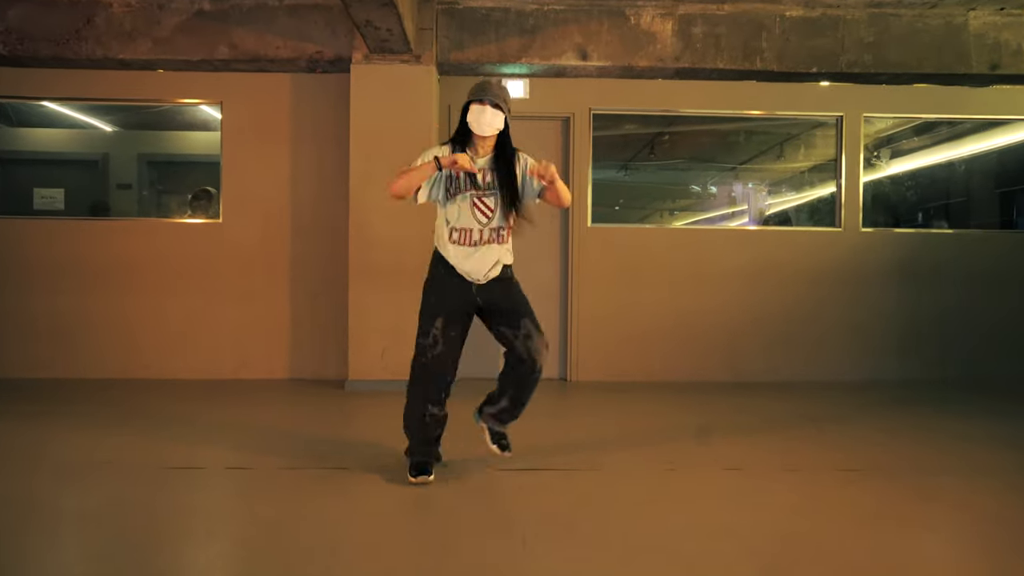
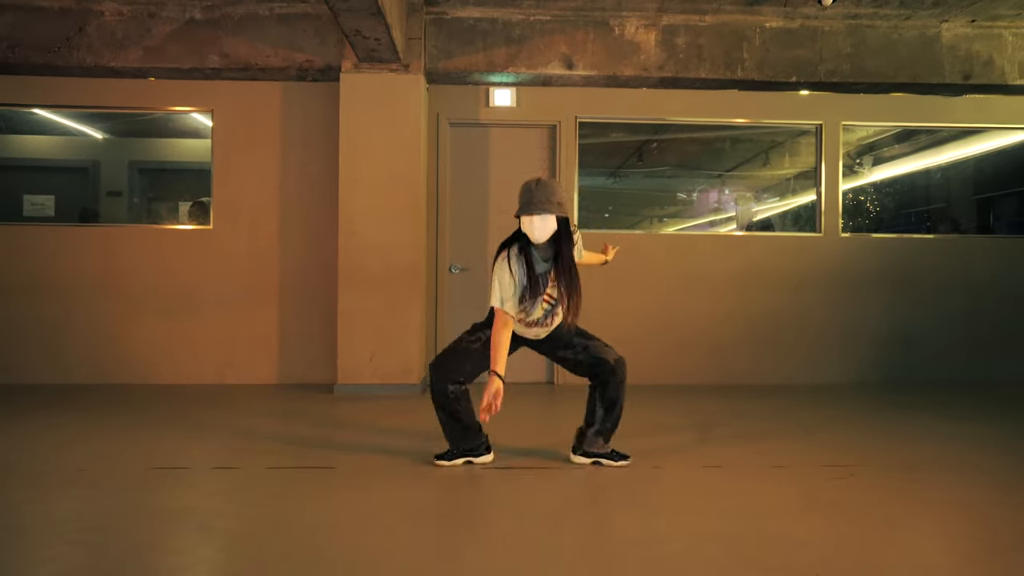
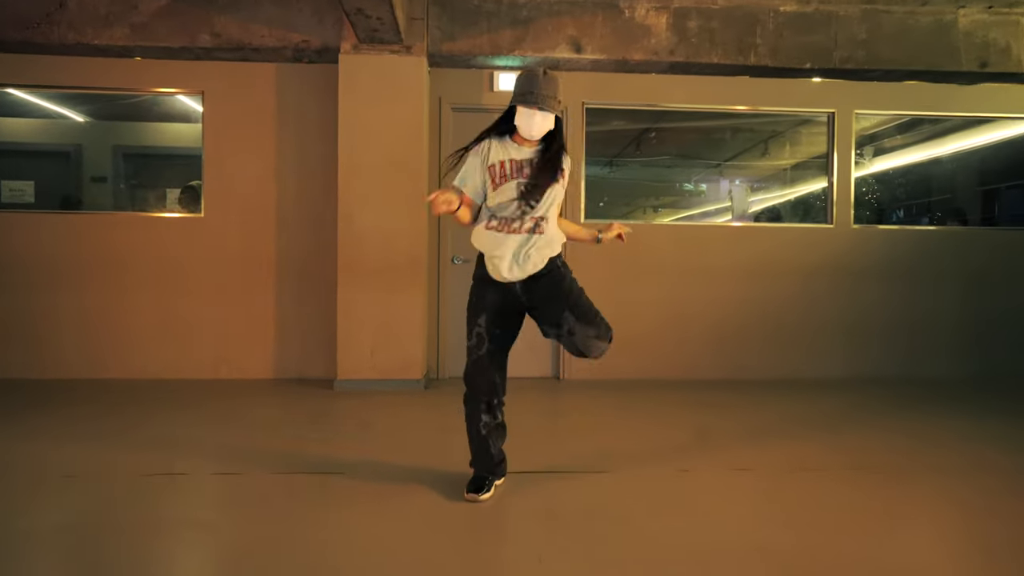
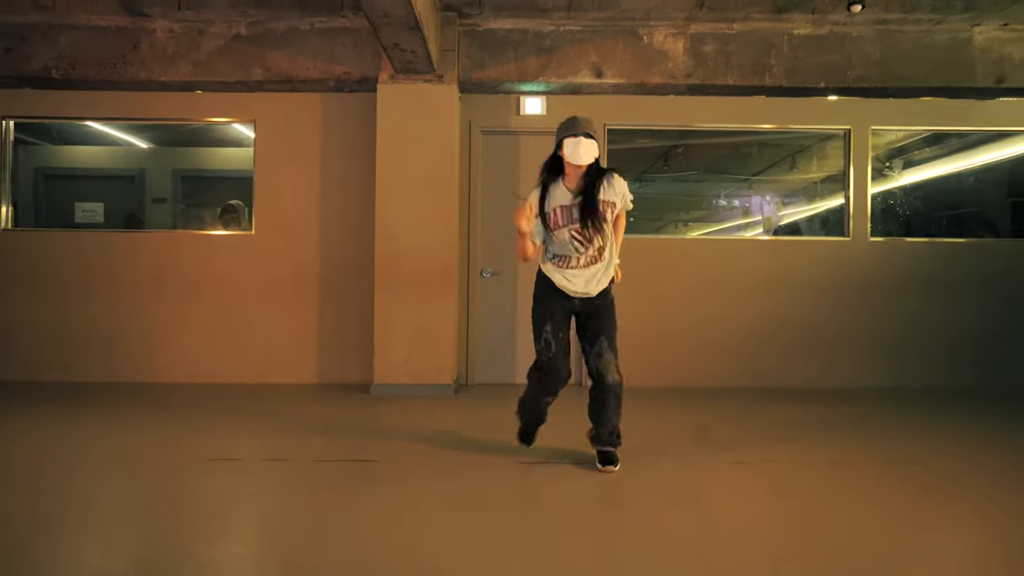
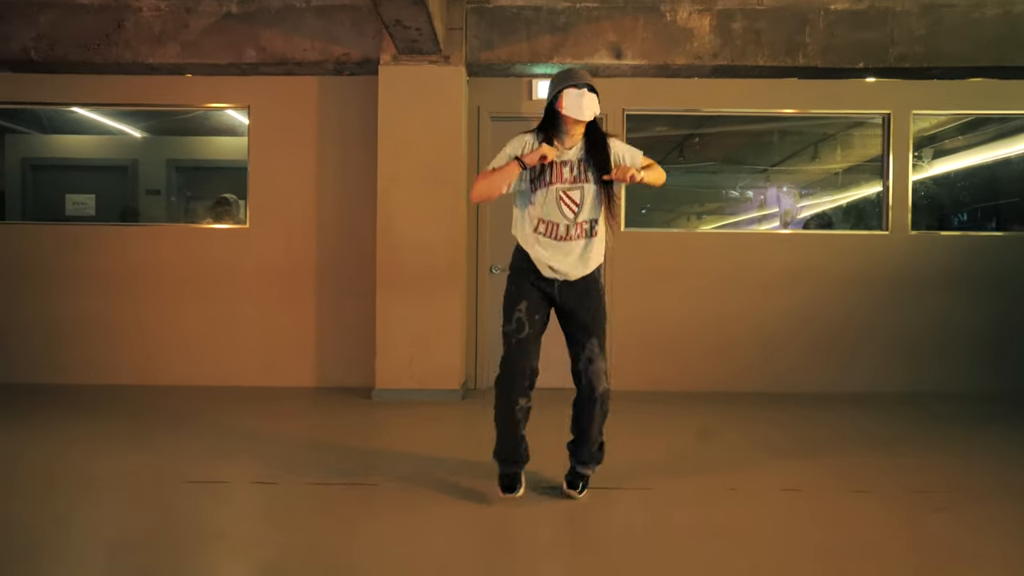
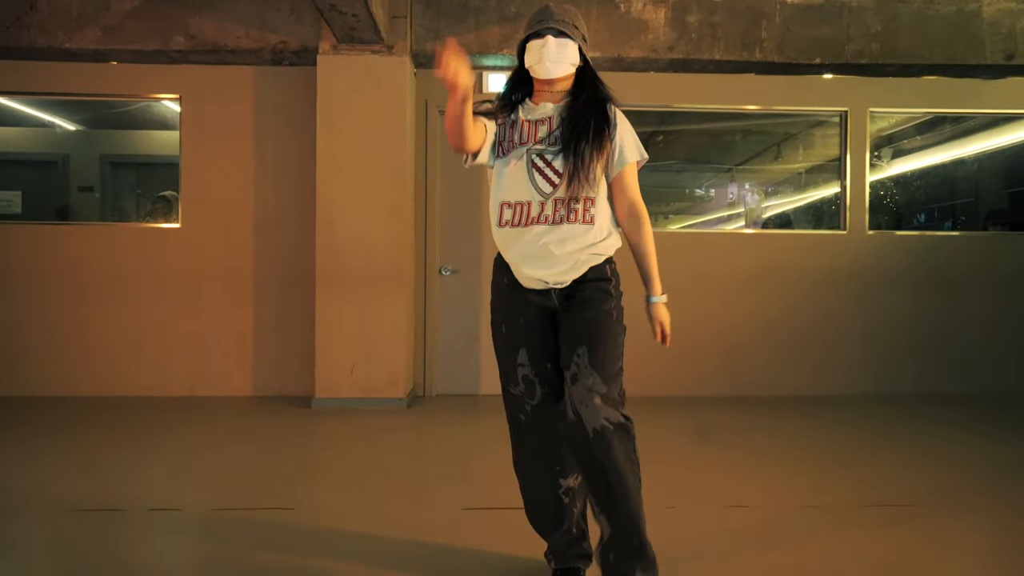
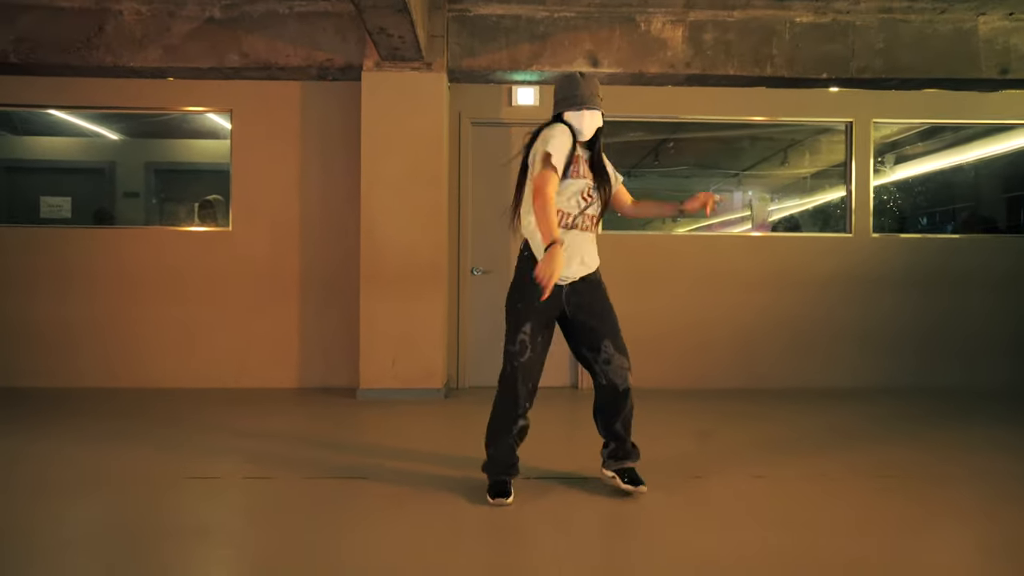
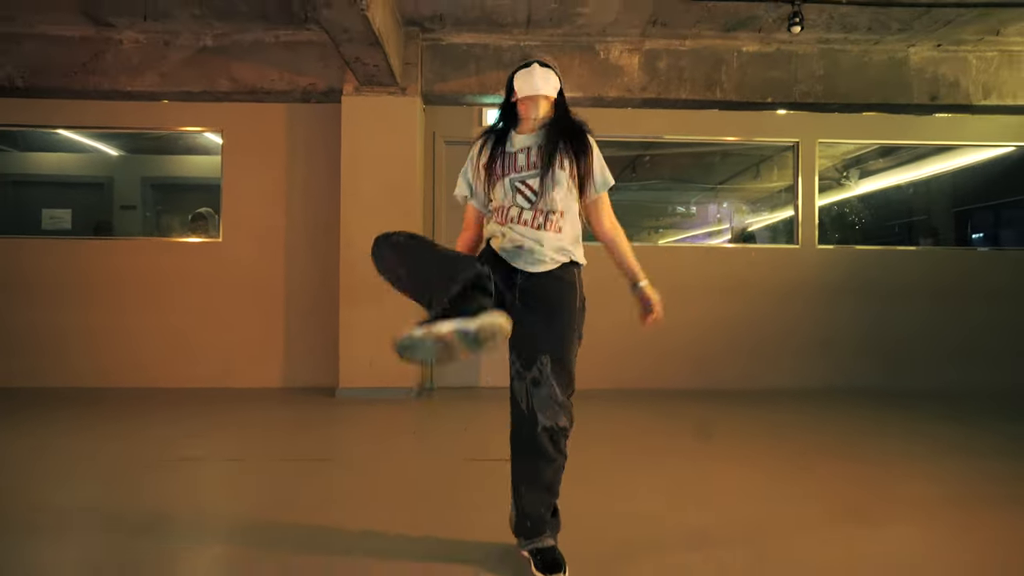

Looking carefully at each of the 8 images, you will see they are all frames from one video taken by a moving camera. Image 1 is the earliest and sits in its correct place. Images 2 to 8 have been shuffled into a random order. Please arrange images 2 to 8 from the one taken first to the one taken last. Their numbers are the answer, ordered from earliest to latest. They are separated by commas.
5, 4, 3, 7, 2, 6, 8
